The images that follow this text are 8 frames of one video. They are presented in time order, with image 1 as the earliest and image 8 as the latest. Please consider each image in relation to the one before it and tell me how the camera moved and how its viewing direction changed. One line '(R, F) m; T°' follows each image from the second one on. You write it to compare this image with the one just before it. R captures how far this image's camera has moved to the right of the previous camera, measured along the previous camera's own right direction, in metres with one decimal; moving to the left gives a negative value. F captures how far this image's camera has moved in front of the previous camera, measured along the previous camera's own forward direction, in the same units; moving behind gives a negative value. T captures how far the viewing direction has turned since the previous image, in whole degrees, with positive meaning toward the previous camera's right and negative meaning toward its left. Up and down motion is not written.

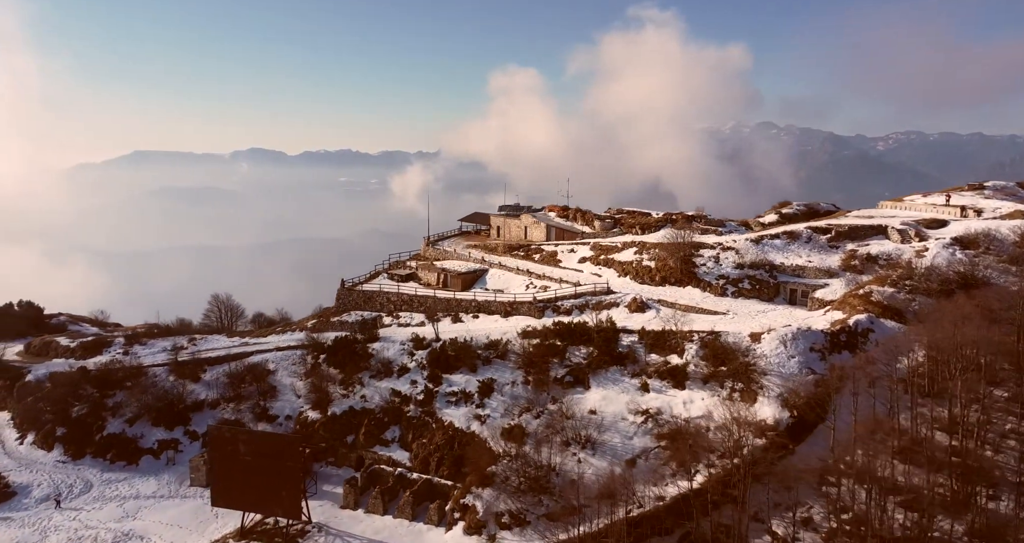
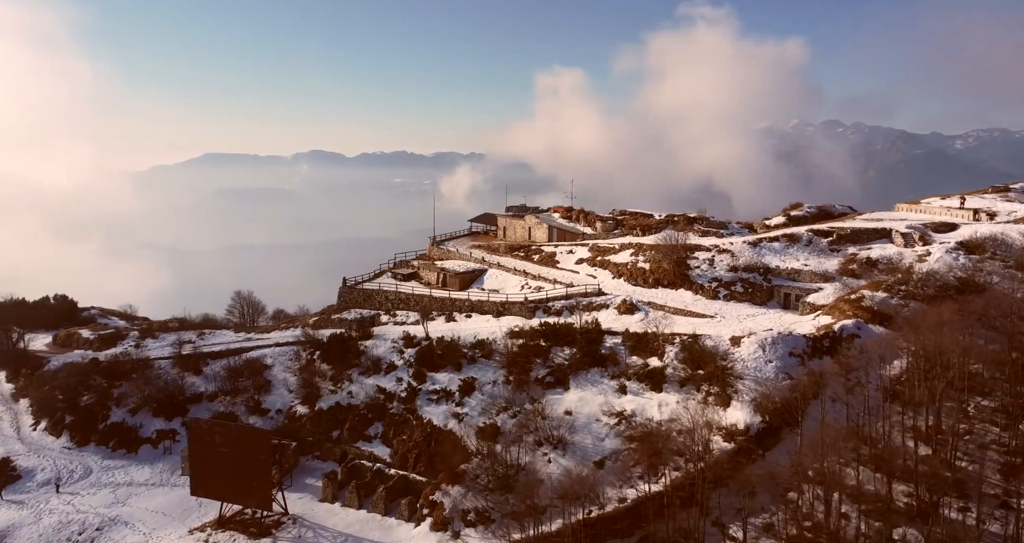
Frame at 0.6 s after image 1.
(+3.5, +0.1) m; -3°
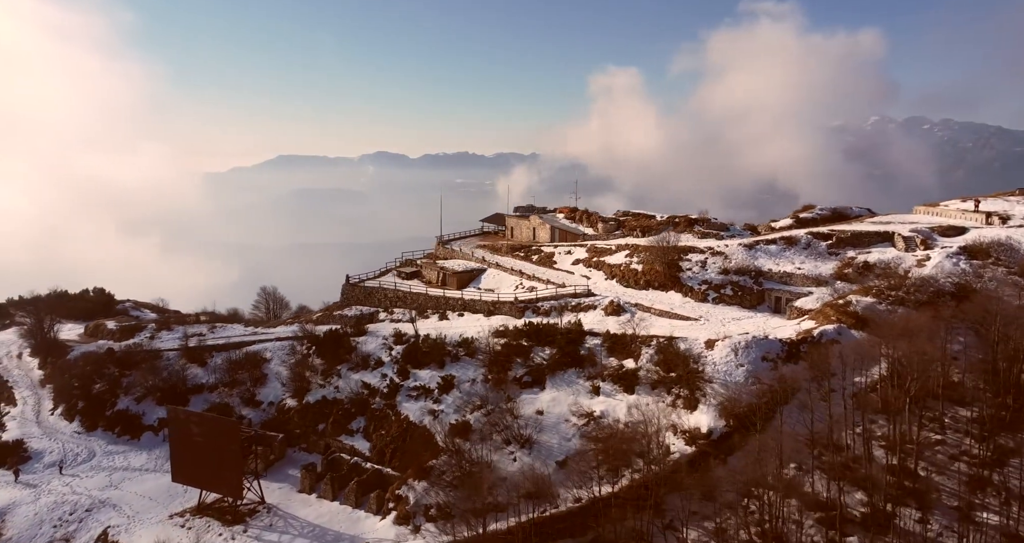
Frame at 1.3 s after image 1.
(+3.9, 0.0) m; -4°
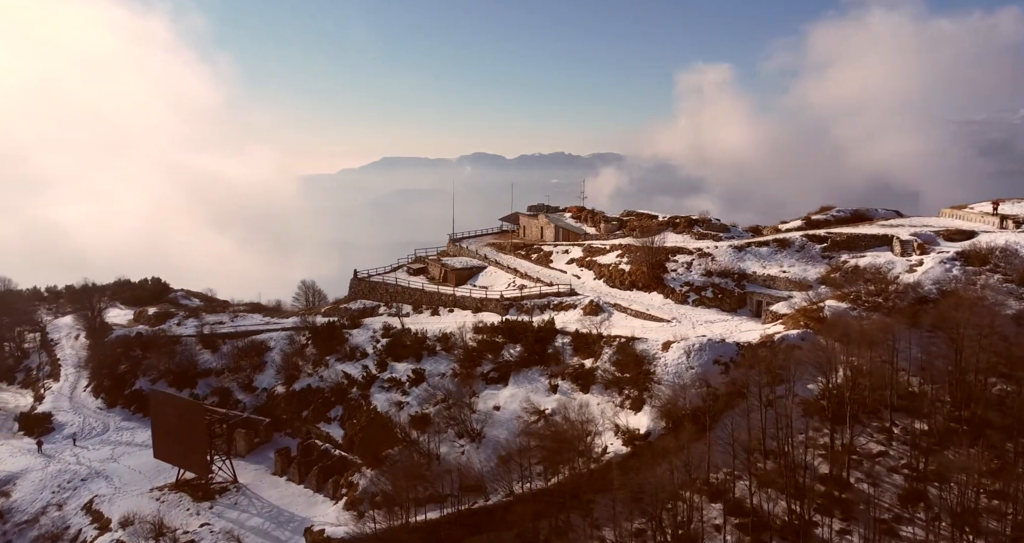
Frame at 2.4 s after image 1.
(+6.1, +0.1) m; -6°
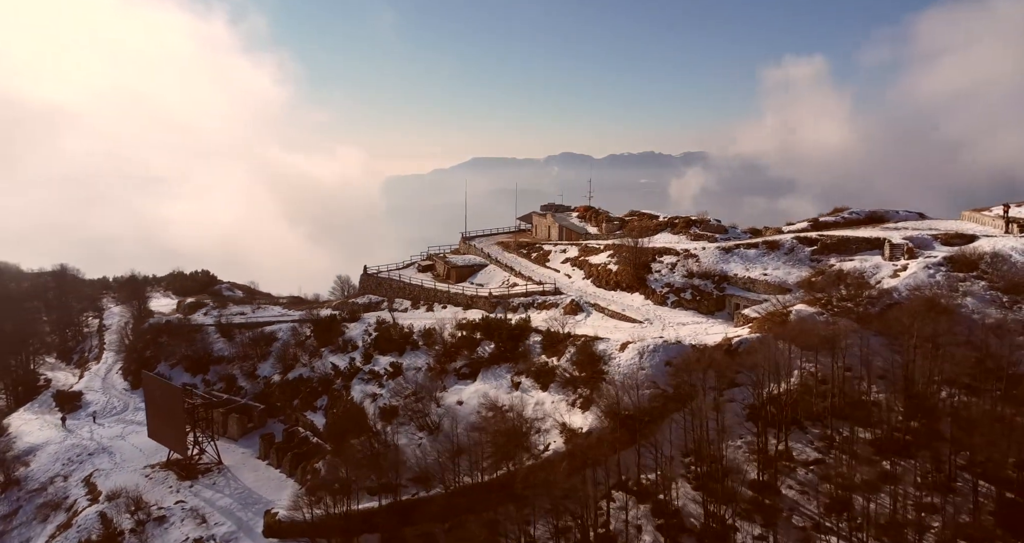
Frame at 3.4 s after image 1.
(+5.6, -0.2) m; -6°
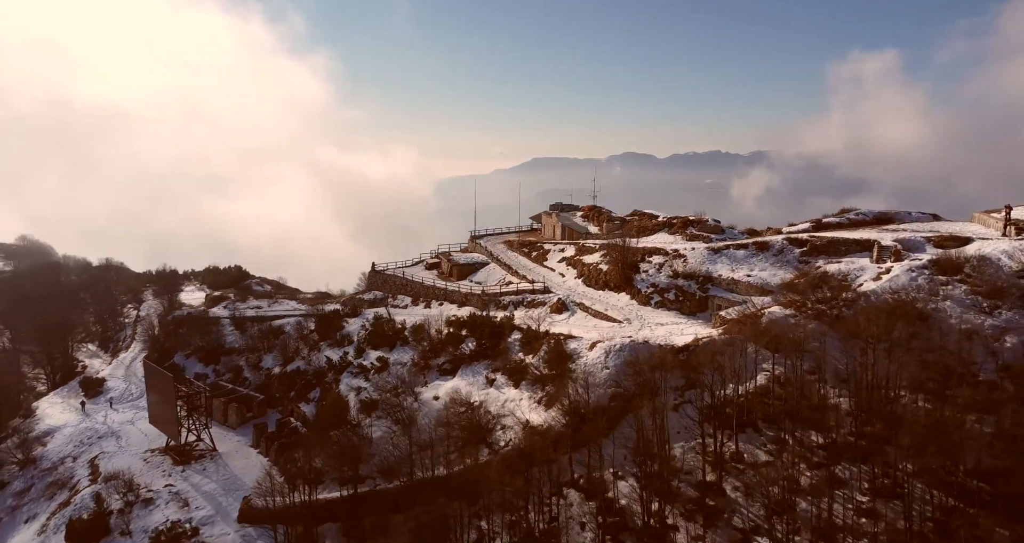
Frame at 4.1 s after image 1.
(+3.9, -0.3) m; -4°
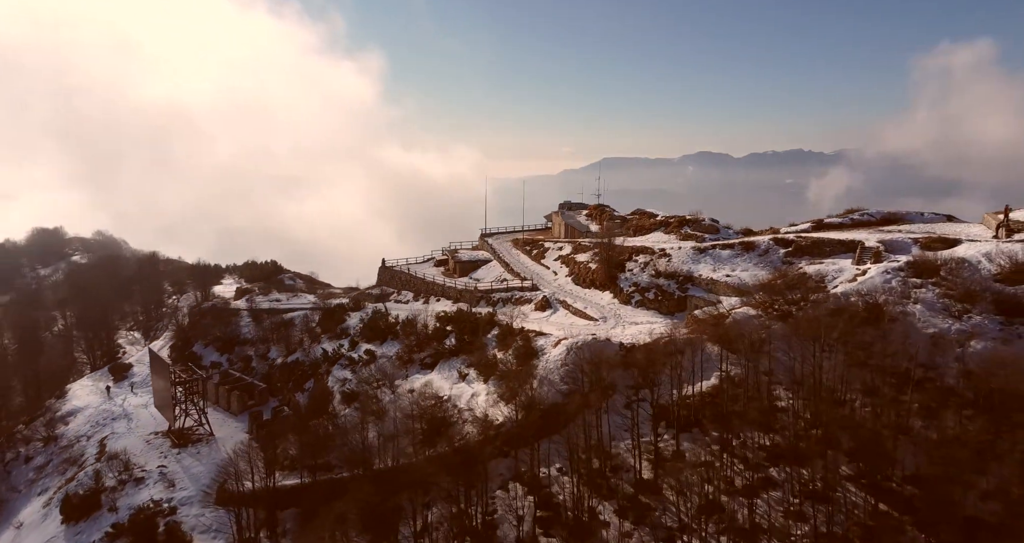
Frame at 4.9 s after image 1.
(+4.4, -0.4) m; -5°
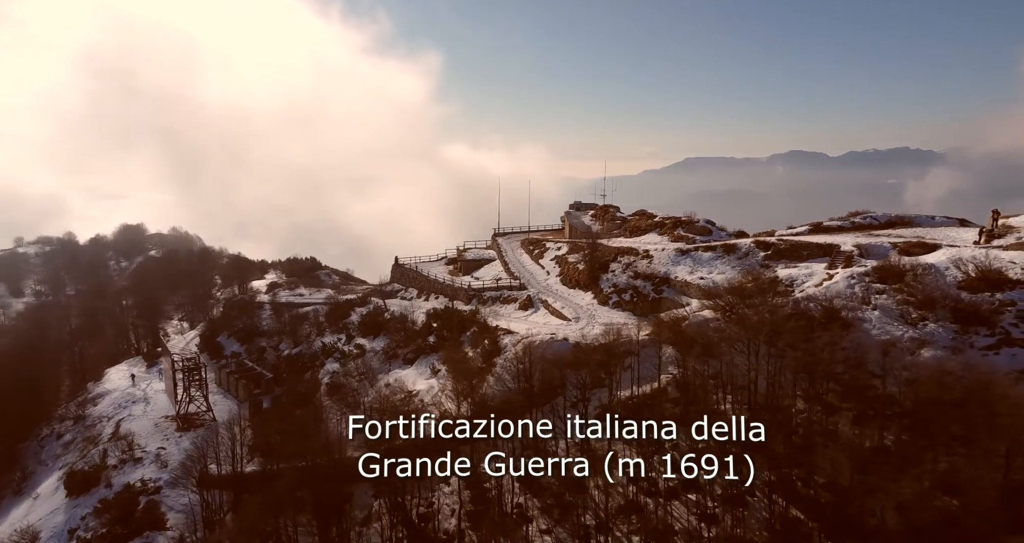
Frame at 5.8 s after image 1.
(+5.1, -0.5) m; -5°
